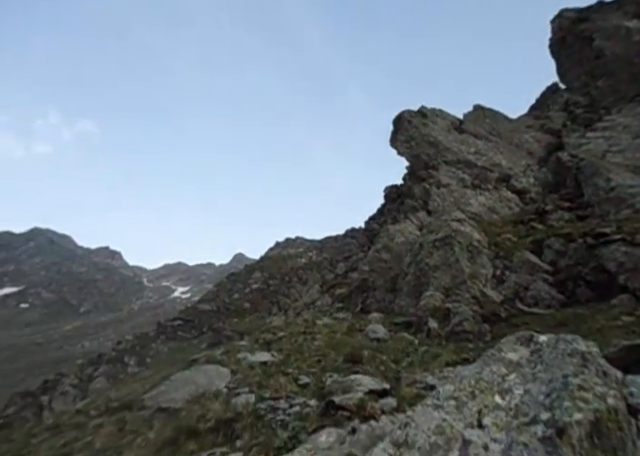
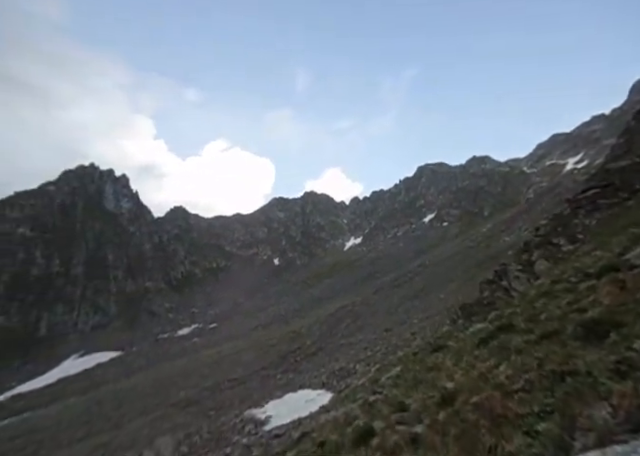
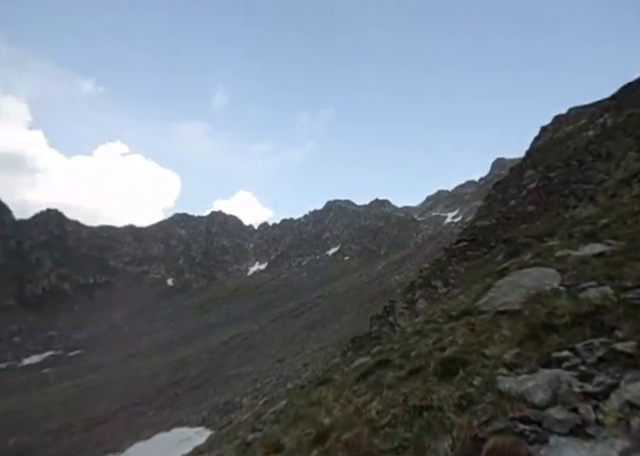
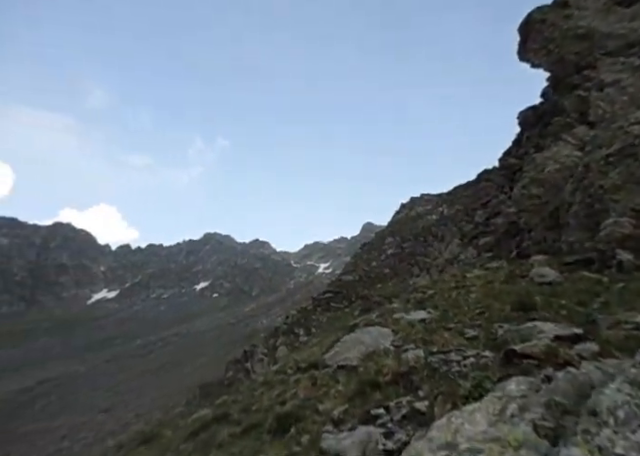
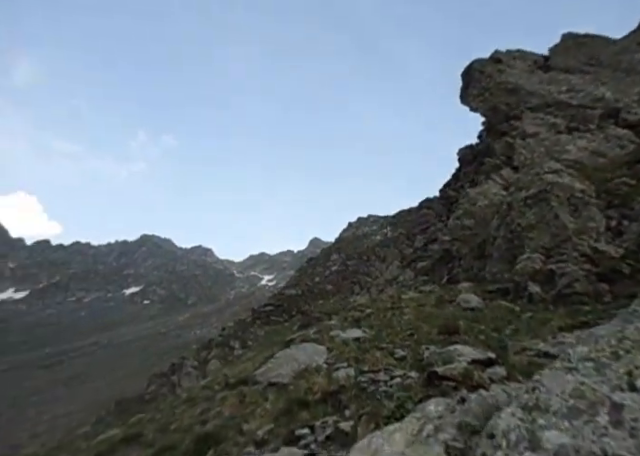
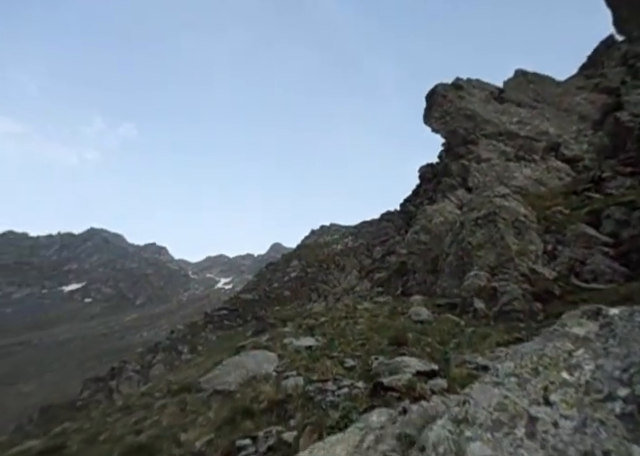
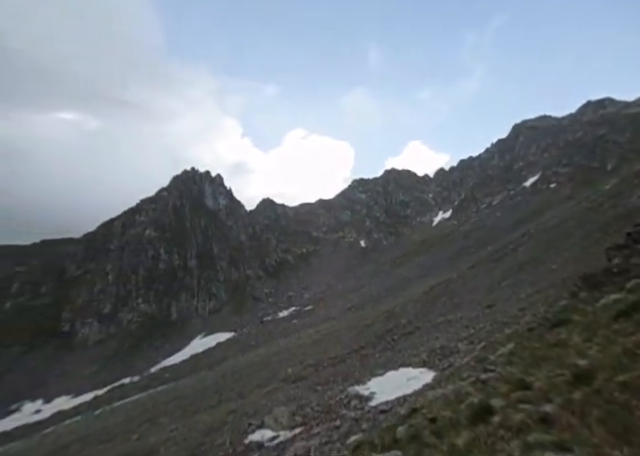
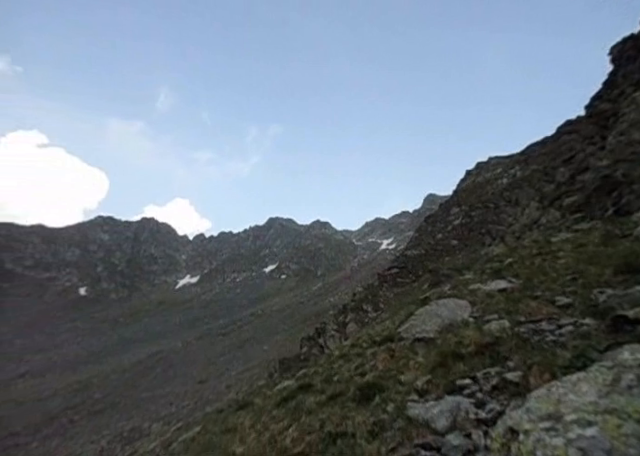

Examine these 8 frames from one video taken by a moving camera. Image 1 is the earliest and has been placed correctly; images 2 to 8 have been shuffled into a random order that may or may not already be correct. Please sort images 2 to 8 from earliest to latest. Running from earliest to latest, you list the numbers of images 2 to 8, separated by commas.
6, 5, 4, 8, 3, 2, 7
